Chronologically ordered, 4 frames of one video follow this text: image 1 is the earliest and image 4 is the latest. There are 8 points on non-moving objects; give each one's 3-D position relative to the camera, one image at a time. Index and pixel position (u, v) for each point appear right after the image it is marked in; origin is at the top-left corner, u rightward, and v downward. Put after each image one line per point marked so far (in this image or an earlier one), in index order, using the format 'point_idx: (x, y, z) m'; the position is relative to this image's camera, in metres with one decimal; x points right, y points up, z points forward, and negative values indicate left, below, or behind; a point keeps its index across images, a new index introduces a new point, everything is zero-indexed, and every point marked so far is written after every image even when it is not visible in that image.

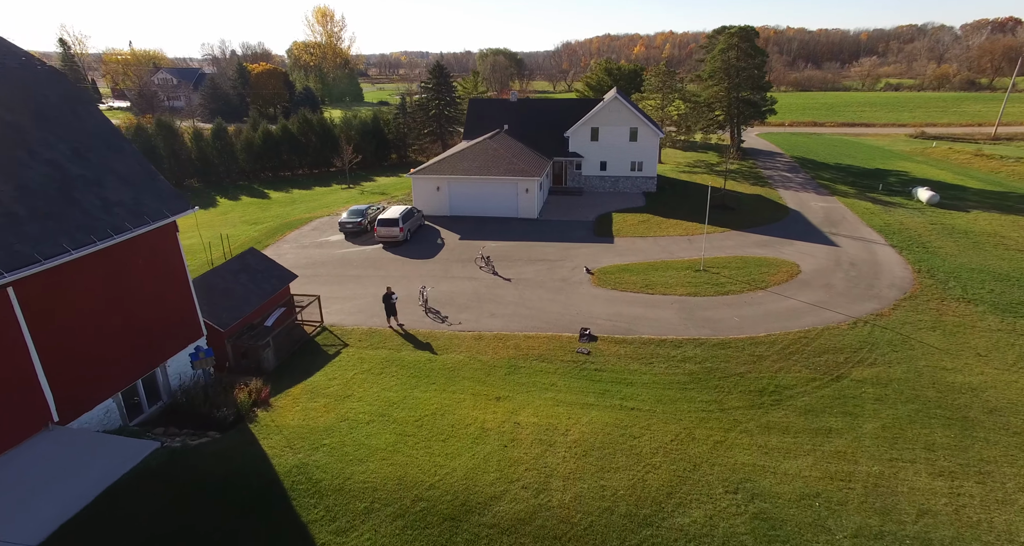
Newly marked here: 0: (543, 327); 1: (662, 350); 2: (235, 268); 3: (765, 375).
0: (+1.0, -1.9, +17.8) m
1: (+4.4, -2.3, +15.9) m
2: (-8.2, +0.2, +16.0) m
3: (+6.7, -2.7, +14.3) m
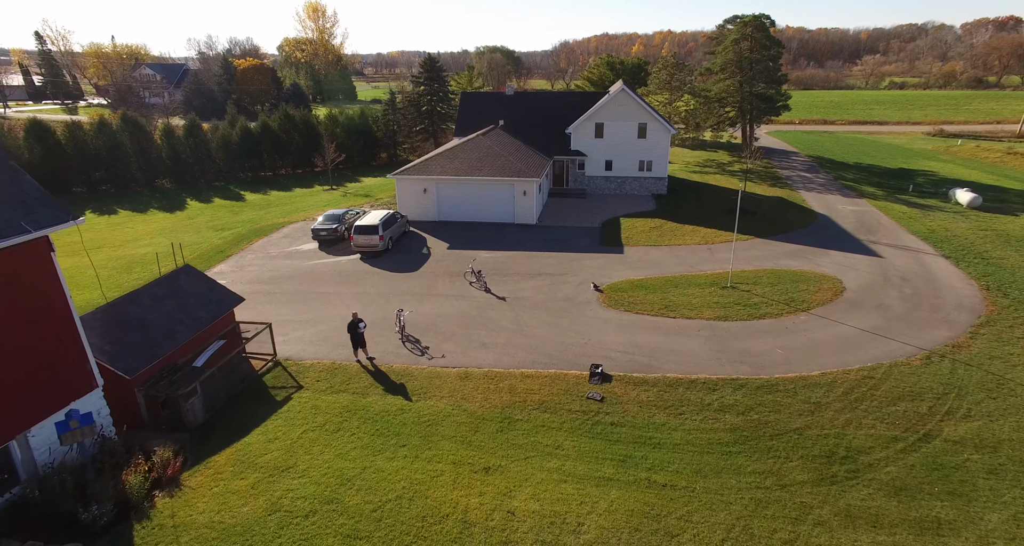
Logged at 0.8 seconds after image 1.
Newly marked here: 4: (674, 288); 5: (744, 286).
0: (+0.9, -2.5, +14.6) m
1: (+4.3, -2.9, +12.7) m
2: (-8.4, -0.4, +12.8) m
3: (+6.6, -3.3, +11.2) m
4: (+5.7, -0.6, +19.3) m
5: (+8.2, -0.5, +19.1) m
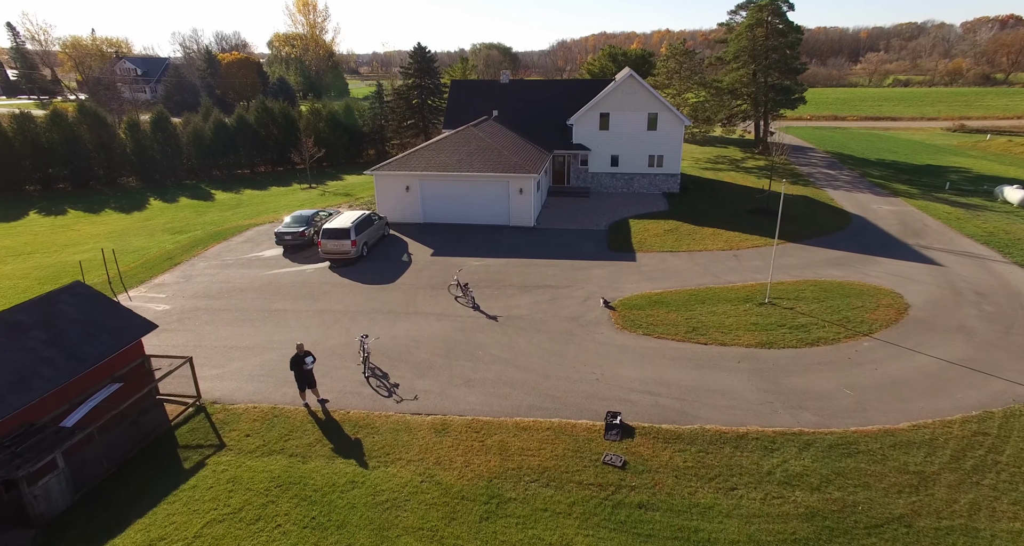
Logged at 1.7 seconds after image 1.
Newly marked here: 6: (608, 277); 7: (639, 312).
0: (+0.7, -2.9, +11.3) m
1: (+4.1, -3.3, +9.5) m
2: (-8.5, -0.8, +9.5) m
3: (+6.4, -3.6, +7.9) m
4: (+5.5, -1.0, +16.0) m
5: (+8.0, -0.8, +15.8) m
6: (+3.3, -0.2, +18.9) m
7: (+3.7, -1.2, +15.8) m
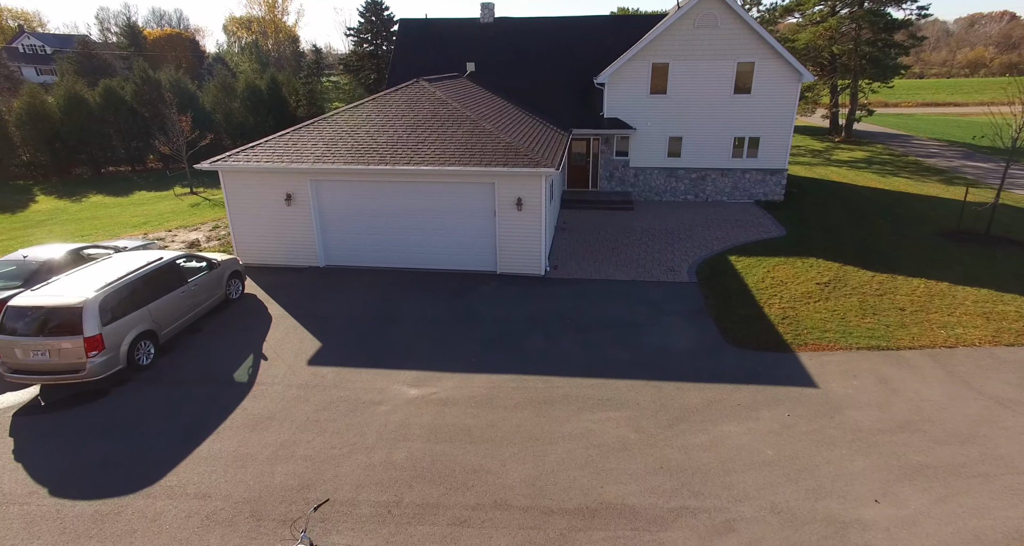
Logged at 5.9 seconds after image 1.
0: (+0.8, -5.0, -1.2) m
1: (+4.3, -5.4, -3.0) m
2: (-8.4, -3.1, -3.3) m
3: (+6.7, -5.8, -4.5) m
4: (+5.5, -3.1, +3.6) m
5: (+8.0, -3.0, +3.4) m
6: (+3.3, -2.4, +6.4) m
7: (+3.7, -3.3, +3.3) m
